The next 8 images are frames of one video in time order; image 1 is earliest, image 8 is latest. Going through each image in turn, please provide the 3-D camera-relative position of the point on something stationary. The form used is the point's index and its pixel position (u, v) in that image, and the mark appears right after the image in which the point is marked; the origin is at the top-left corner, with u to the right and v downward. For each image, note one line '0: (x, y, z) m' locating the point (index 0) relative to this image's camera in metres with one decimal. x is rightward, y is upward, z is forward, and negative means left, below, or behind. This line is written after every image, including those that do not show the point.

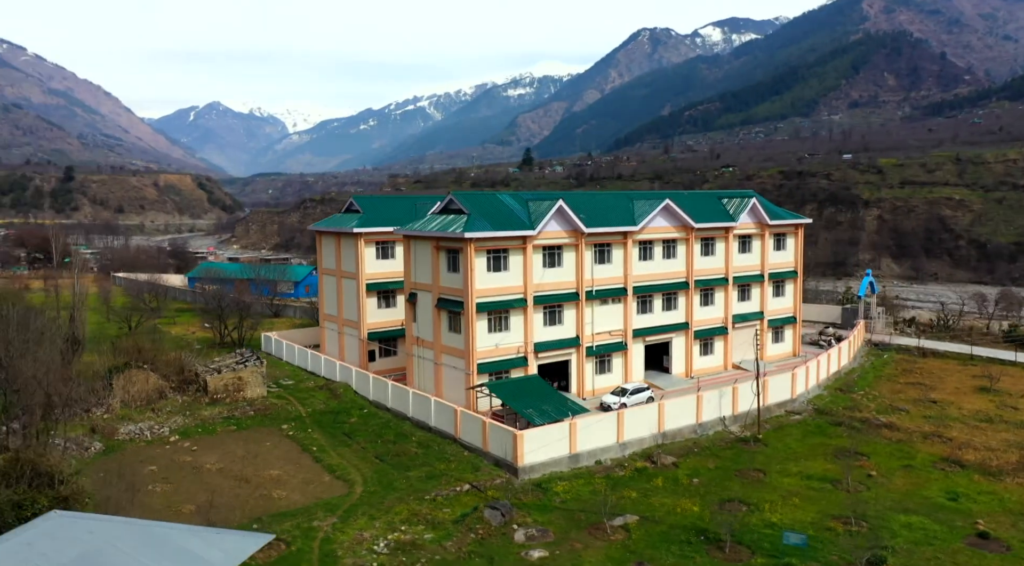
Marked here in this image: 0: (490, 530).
0: (-0.7, -6.5, +19.9) m
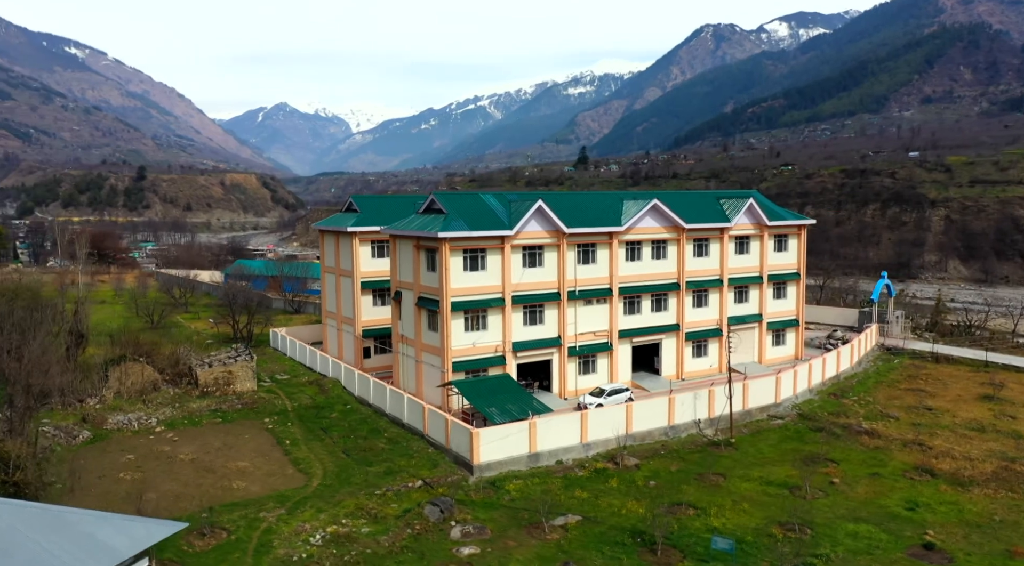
0: (-2.3, -6.5, +20.2) m
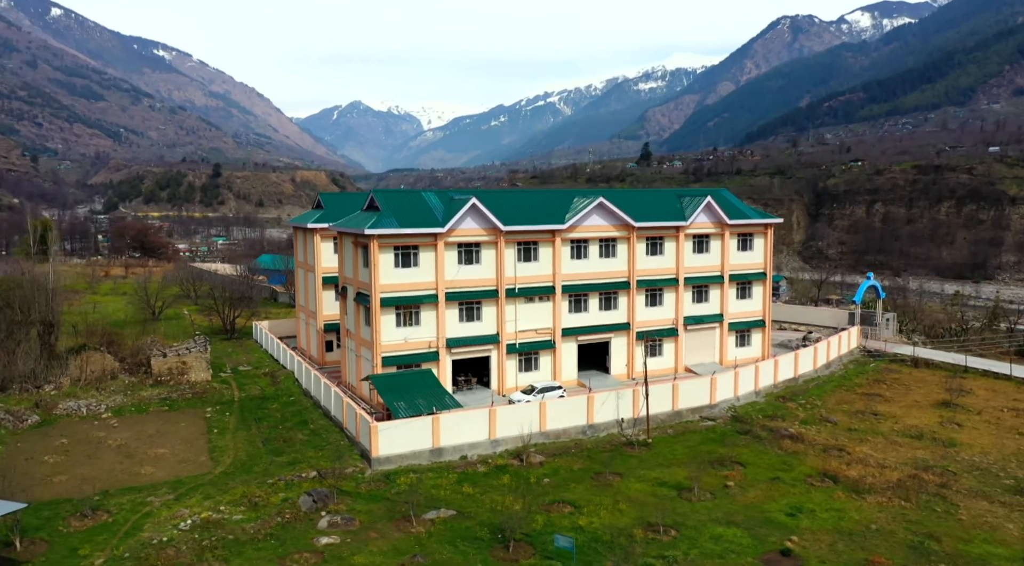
0: (-5.9, -6.4, +20.8) m
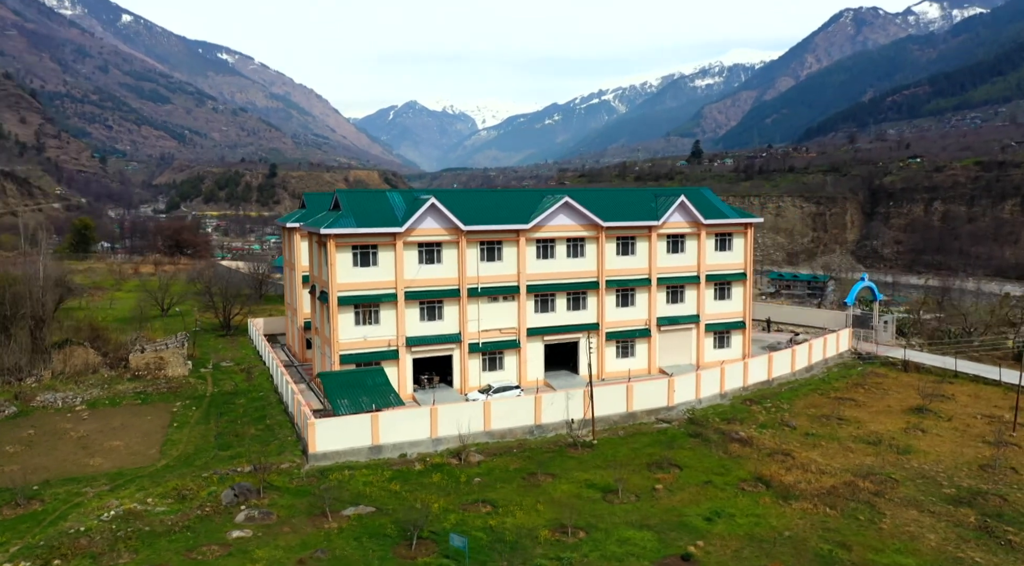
0: (-8.3, -6.3, +21.3) m
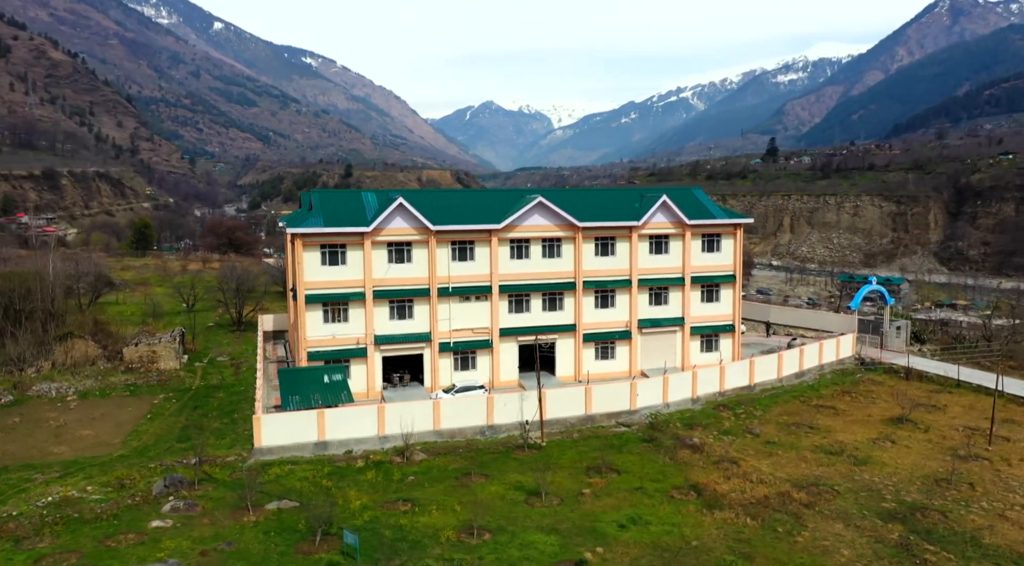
0: (-10.6, -6.3, +22.0) m
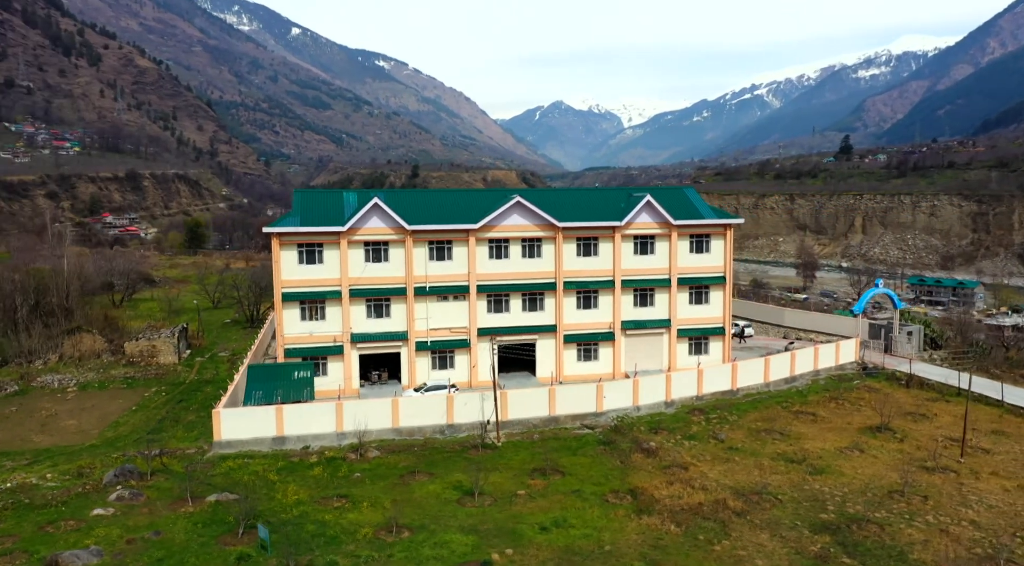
0: (-12.6, -6.2, +22.9) m
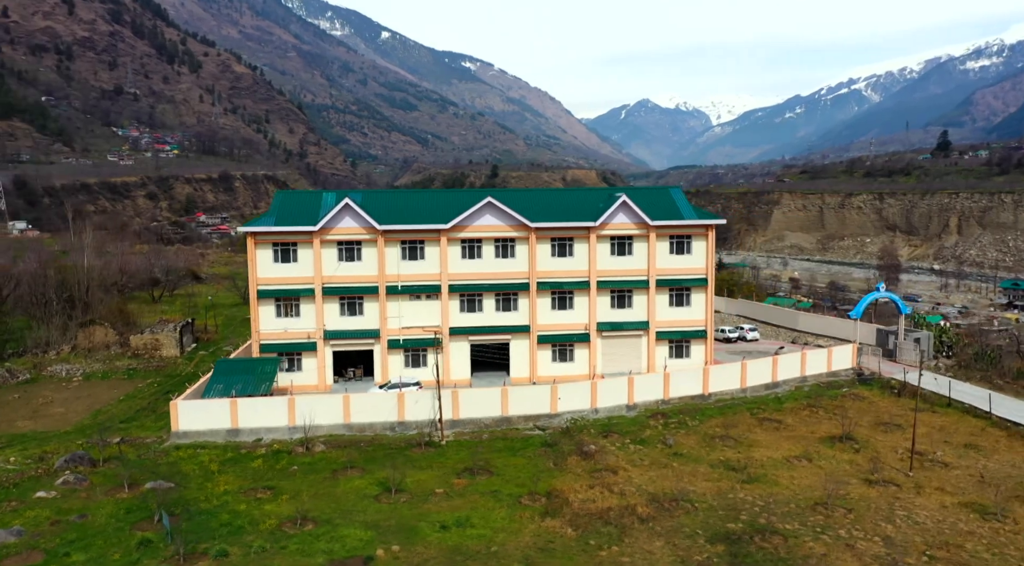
0: (-14.9, -6.1, +24.4) m
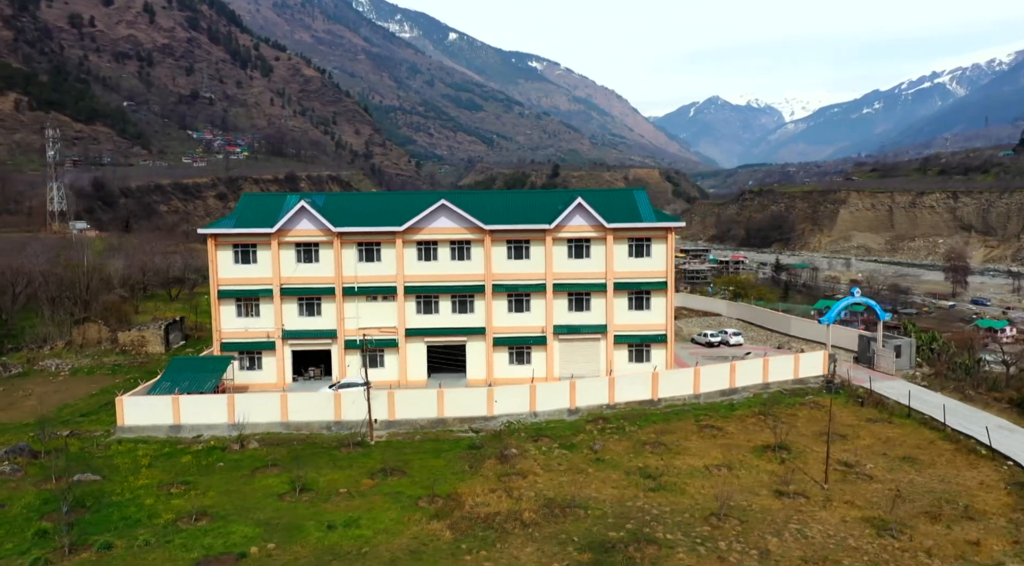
0: (-17.7, -6.1, +25.7) m
